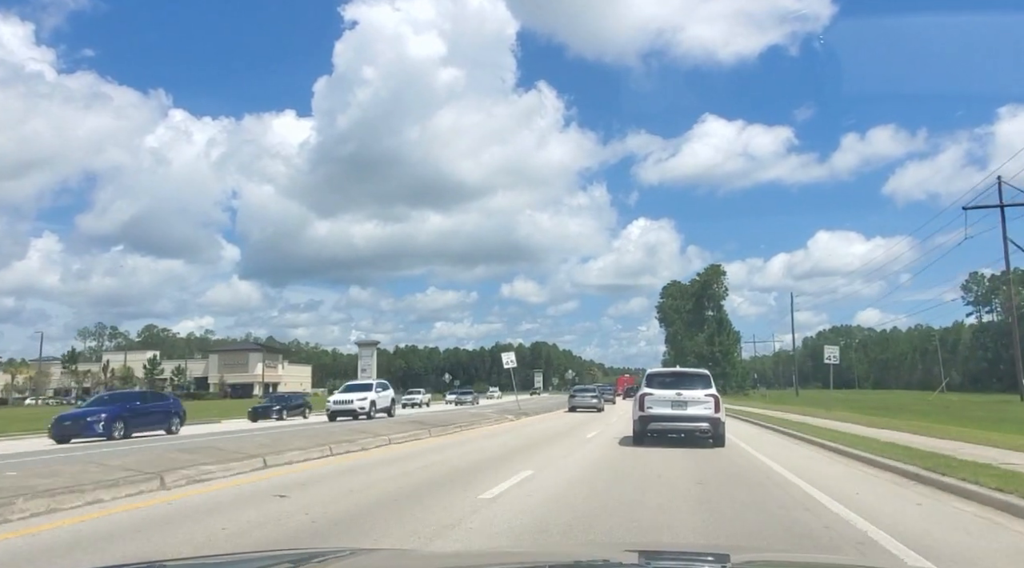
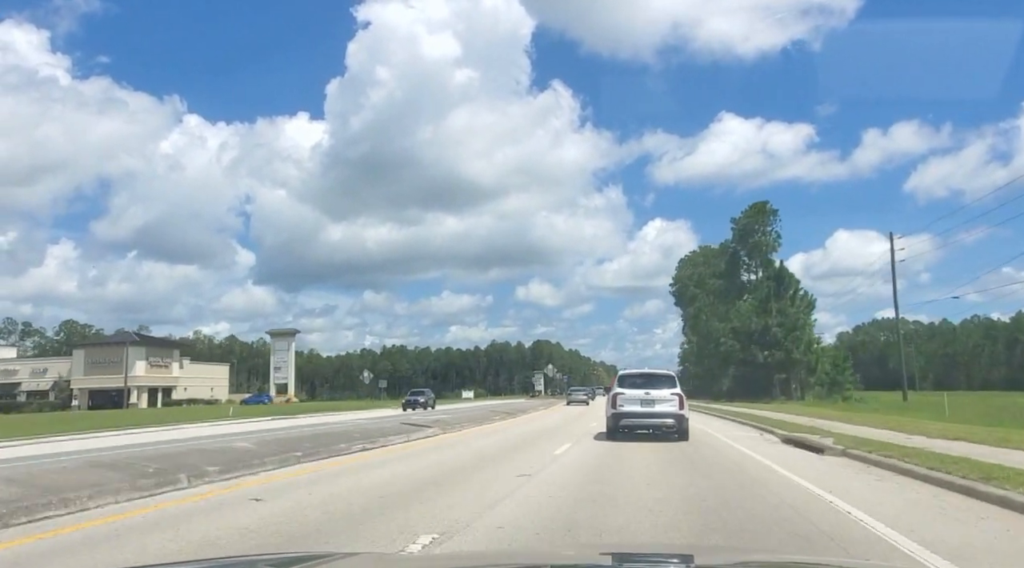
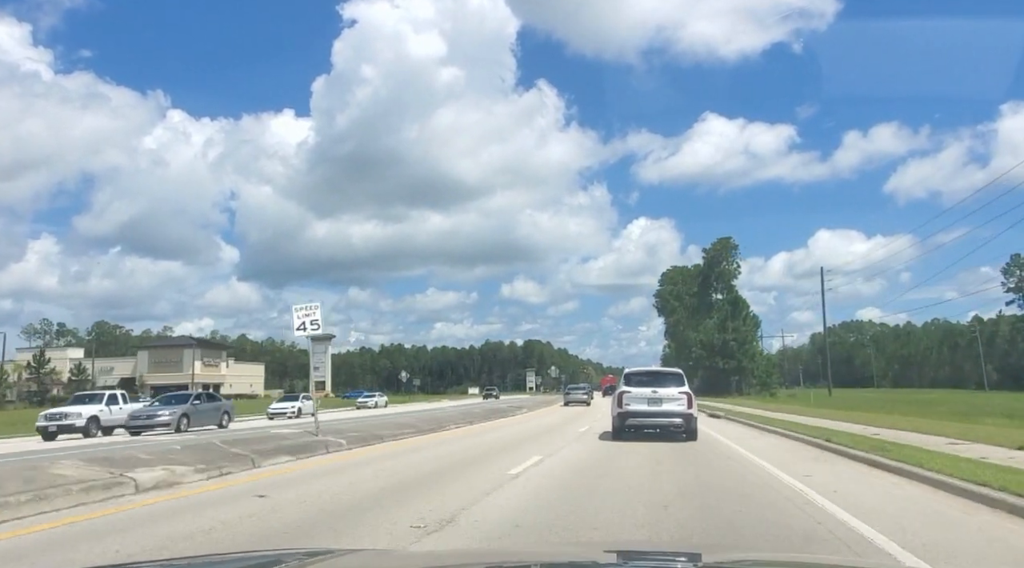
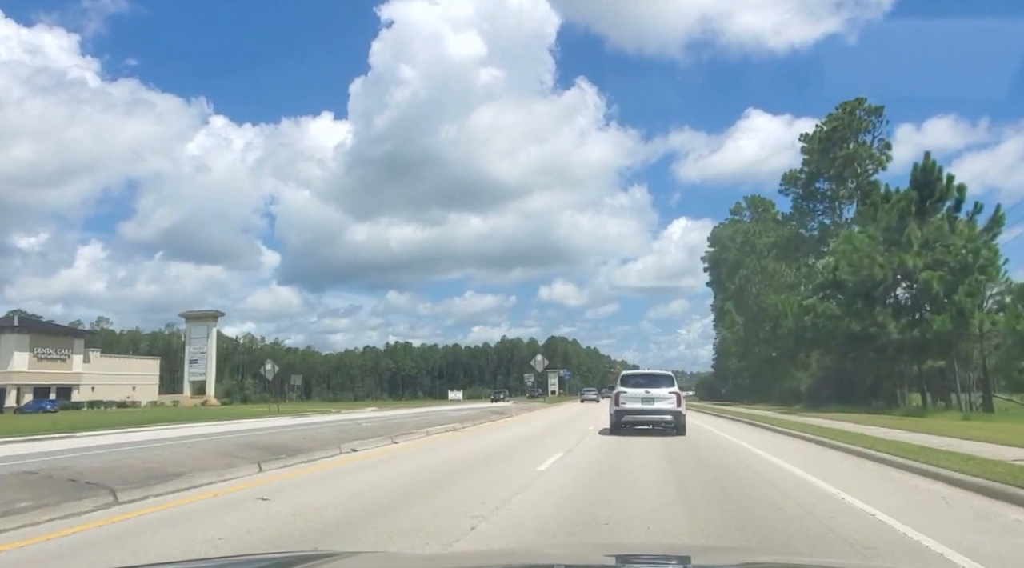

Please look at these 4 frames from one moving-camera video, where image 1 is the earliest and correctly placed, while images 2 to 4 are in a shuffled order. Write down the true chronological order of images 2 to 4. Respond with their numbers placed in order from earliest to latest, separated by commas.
3, 2, 4
